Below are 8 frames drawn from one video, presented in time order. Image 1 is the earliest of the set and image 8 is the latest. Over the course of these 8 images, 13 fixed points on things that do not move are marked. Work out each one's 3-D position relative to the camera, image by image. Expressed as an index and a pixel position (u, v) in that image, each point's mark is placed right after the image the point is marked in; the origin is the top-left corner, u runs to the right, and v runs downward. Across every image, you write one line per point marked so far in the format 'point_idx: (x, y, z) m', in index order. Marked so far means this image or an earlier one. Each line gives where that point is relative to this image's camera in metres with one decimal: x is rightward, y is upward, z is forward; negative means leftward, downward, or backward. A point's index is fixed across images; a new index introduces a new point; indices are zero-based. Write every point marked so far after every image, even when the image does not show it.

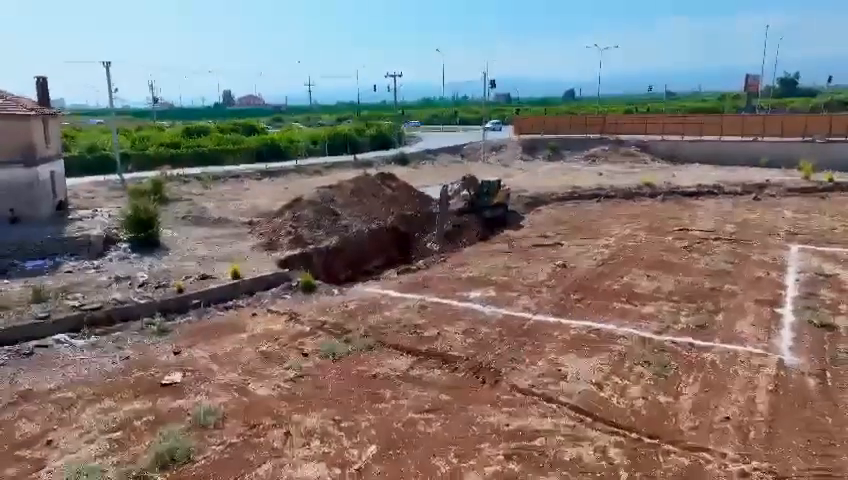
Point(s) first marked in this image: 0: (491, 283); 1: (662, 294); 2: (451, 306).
0: (+2.2, -1.4, +19.1) m
1: (+7.1, -1.6, +17.8) m
2: (+0.8, -1.9, +17.0) m
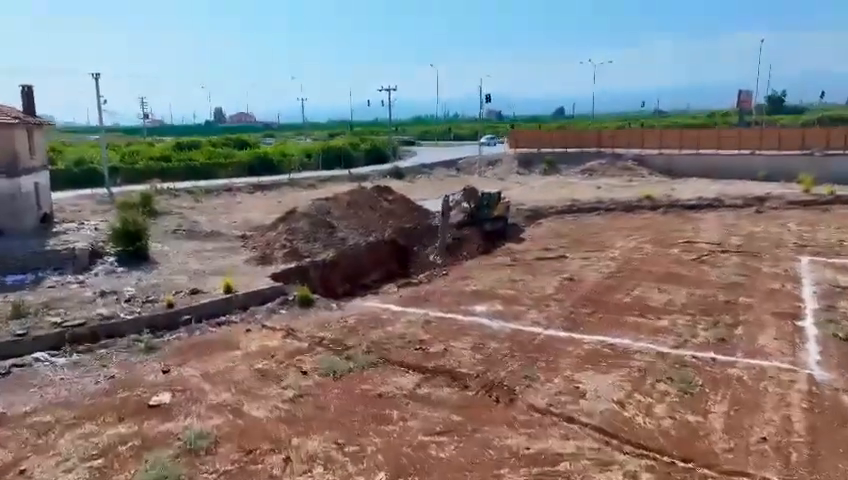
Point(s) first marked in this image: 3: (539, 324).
0: (+2.2, -1.7, +18.3) m
1: (+7.2, -1.9, +17.1) m
2: (+0.9, -2.2, +16.2) m
3: (+3.1, -2.2, +15.9) m
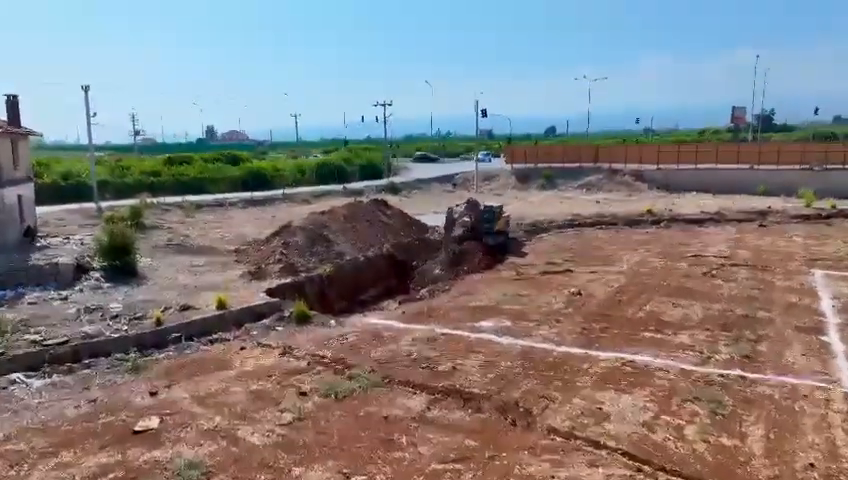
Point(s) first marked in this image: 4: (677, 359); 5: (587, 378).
0: (+2.3, -2.1, +17.5) m
1: (+7.3, -2.2, +16.3) m
2: (+1.0, -2.5, +15.3) m
3: (+3.2, -2.5, +15.0) m
4: (+5.8, -2.7, +13.7) m
5: (+3.5, -2.9, +12.7) m
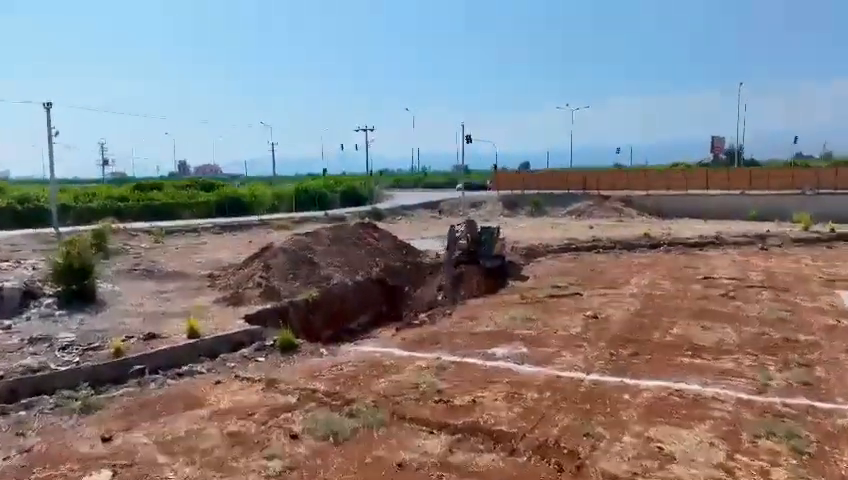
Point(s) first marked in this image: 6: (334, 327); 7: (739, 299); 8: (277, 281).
0: (+2.4, -2.5, +15.5) m
1: (+7.4, -2.6, +14.5) m
2: (+1.2, -2.8, +13.2) m
3: (+3.4, -2.8, +13.1) m
4: (+6.0, -2.9, +11.8) m
5: (+3.7, -3.1, +10.7) m
6: (-3.0, -2.9, +19.7) m
7: (+10.3, -1.9, +19.6) m
8: (-4.9, -1.4, +19.9) m
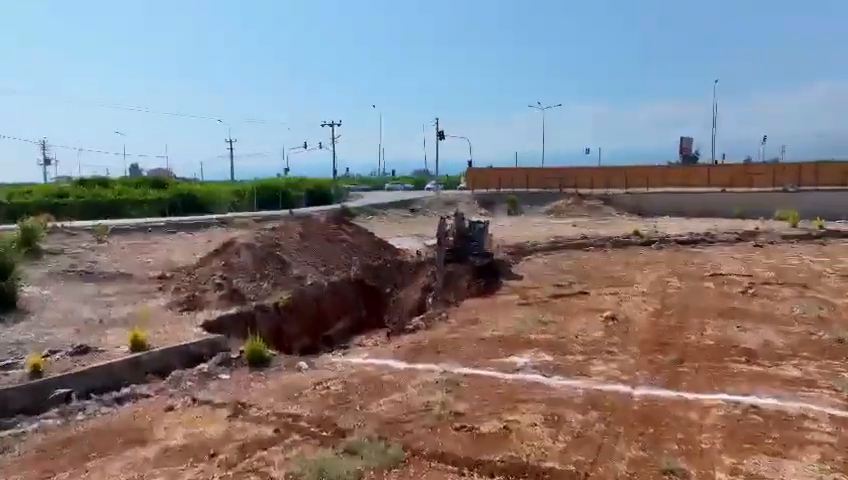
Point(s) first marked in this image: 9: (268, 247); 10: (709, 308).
0: (+2.4, -2.3, +13.1) m
1: (+7.4, -2.3, +12.4) m
2: (+1.3, -2.5, +10.7) m
3: (+3.5, -2.5, +10.7) m
4: (+6.2, -2.6, +9.6) m
5: (+4.0, -2.8, +8.4) m
6: (-3.3, -2.7, +17.0) m
7: (+10.0, -1.7, +17.8) m
8: (-5.2, -1.2, +17.0) m
9: (-5.0, -0.3, +19.1) m
10: (+7.7, -1.9, +16.2) m
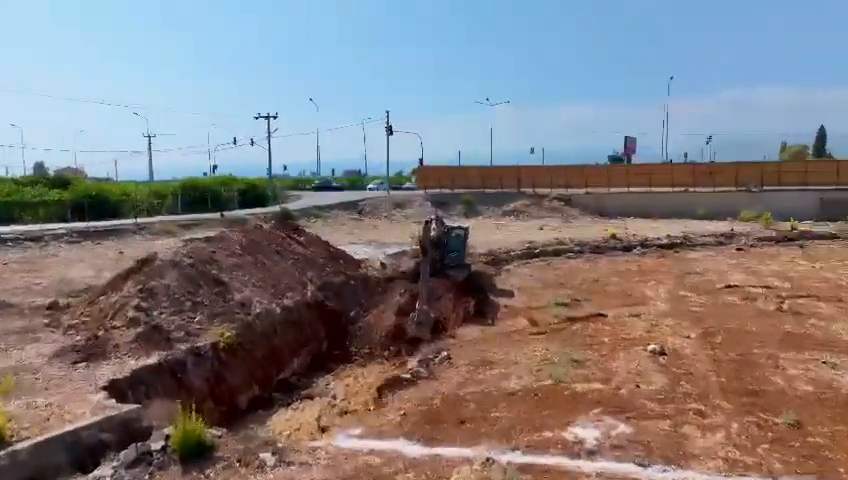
0: (+2.6, -2.5, +9.5) m
1: (+7.7, -2.5, +9.5) m
2: (+1.8, -2.8, +7.1) m
3: (+4.0, -2.8, +7.3) m
4: (+6.8, -2.8, +6.6) m
5: (+4.7, -3.0, +5.1) m
6: (-3.5, -3.0, +12.7) m
7: (+9.6, -1.9, +15.1) m
8: (-5.4, -1.6, +12.6) m
9: (-5.5, -0.6, +14.6) m
10: (+7.5, -2.1, +13.3) m
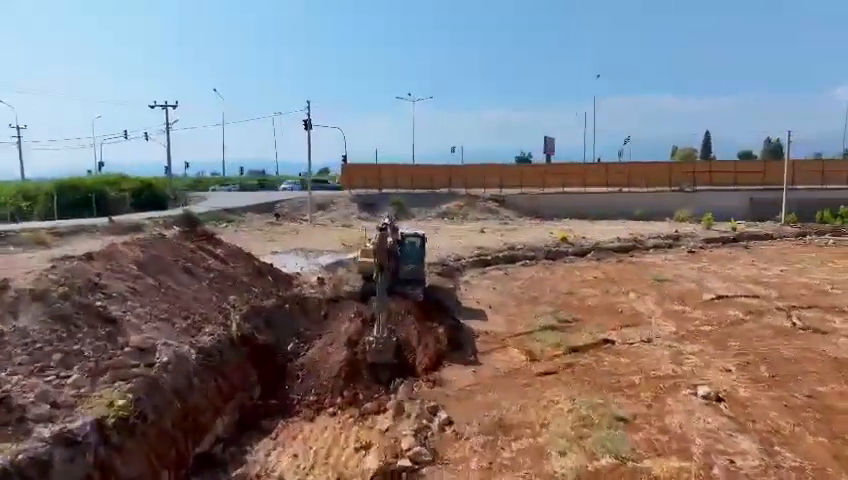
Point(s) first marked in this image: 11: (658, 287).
0: (+2.8, -2.7, +6.5) m
1: (+7.8, -2.6, +7.3) m
2: (+2.4, -3.0, +4.0) m
3: (+4.5, -3.0, +4.6) m
4: (+7.4, -3.0, +4.3) m
5: (+5.6, -3.2, +2.5) m
6: (-3.7, -3.3, +8.8) m
7: (+8.8, -2.0, +13.1) m
8: (-5.6, -1.9, +8.3) m
9: (-6.0, -0.9, +10.3) m
10: (+7.1, -2.2, +11.0) m
11: (+7.2, -1.4, +18.5) m
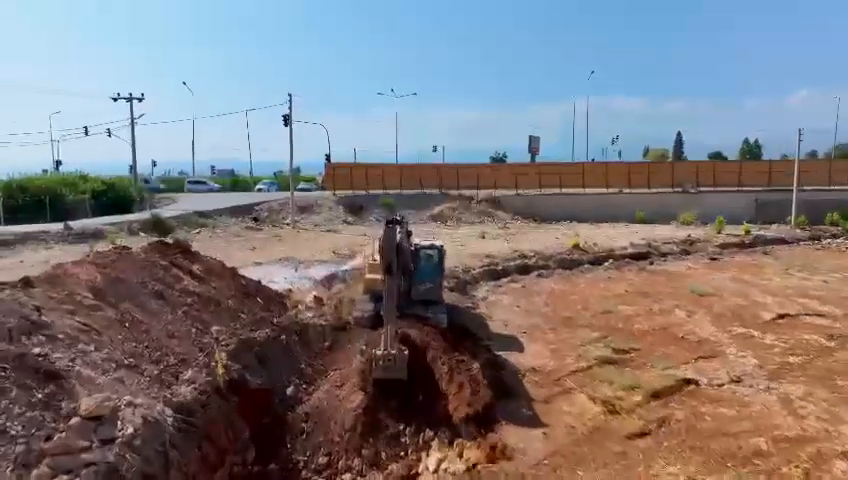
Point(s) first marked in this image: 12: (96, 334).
0: (+3.7, -3.0, +4.1) m
1: (+8.7, -2.9, +5.1) m
2: (+3.4, -3.3, +1.6) m
3: (+5.5, -3.2, +2.2) m
4: (+8.4, -3.2, +2.1) m
5: (+6.7, -3.5, +0.2) m
6: (-2.9, -3.6, +6.0) m
7: (+9.5, -2.3, +10.9) m
8: (-4.8, -2.2, +5.4) m
9: (-5.2, -1.3, +7.5) m
10: (+7.8, -2.5, +8.8) m
11: (+7.6, -1.7, +16.3) m
12: (-4.7, -1.4, +8.7) m
